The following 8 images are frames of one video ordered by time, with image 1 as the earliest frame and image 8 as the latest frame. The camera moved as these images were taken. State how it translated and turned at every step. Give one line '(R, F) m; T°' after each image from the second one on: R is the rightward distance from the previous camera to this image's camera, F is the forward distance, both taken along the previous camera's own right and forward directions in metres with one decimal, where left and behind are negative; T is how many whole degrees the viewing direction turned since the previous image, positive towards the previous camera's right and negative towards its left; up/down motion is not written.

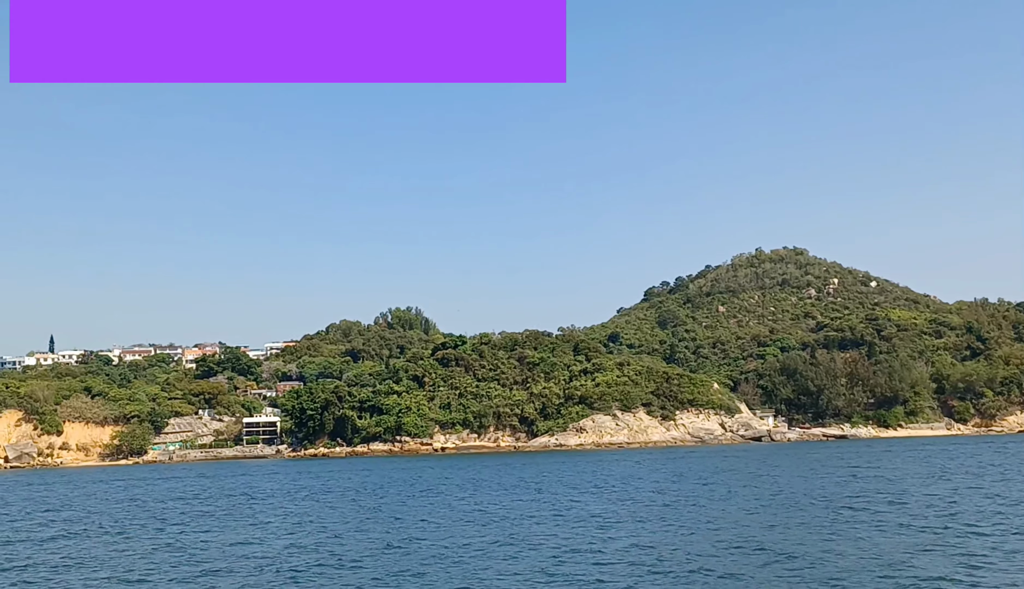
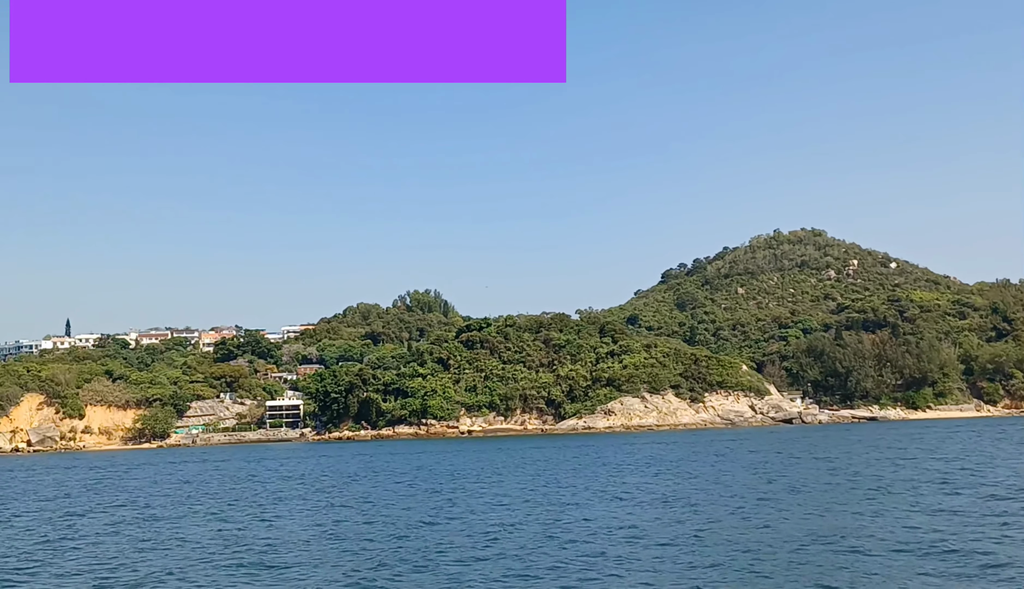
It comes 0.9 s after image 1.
(-1.7, +0.9) m; 0°
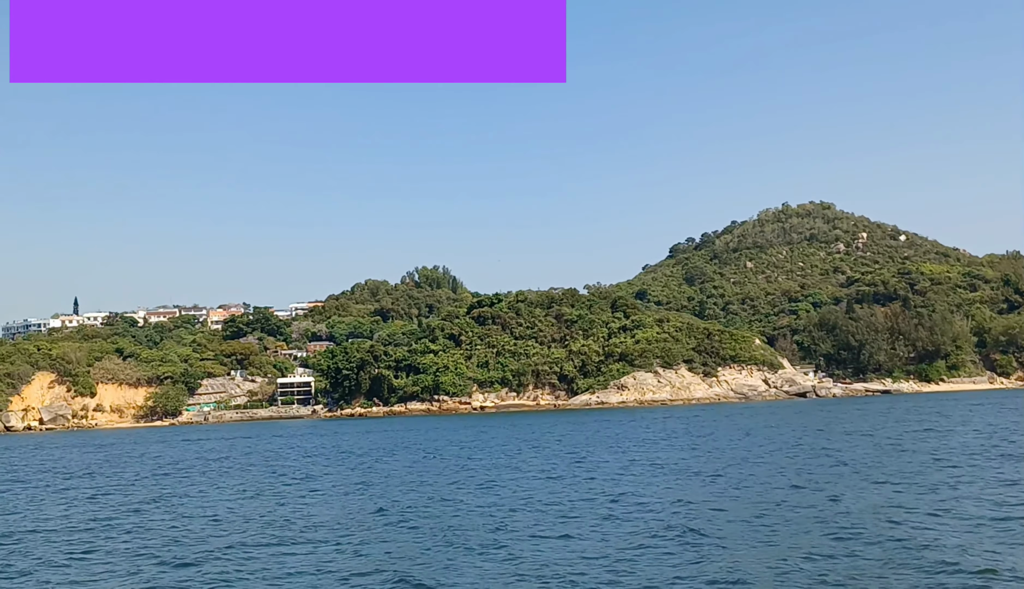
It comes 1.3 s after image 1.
(-0.7, +0.4) m; 0°
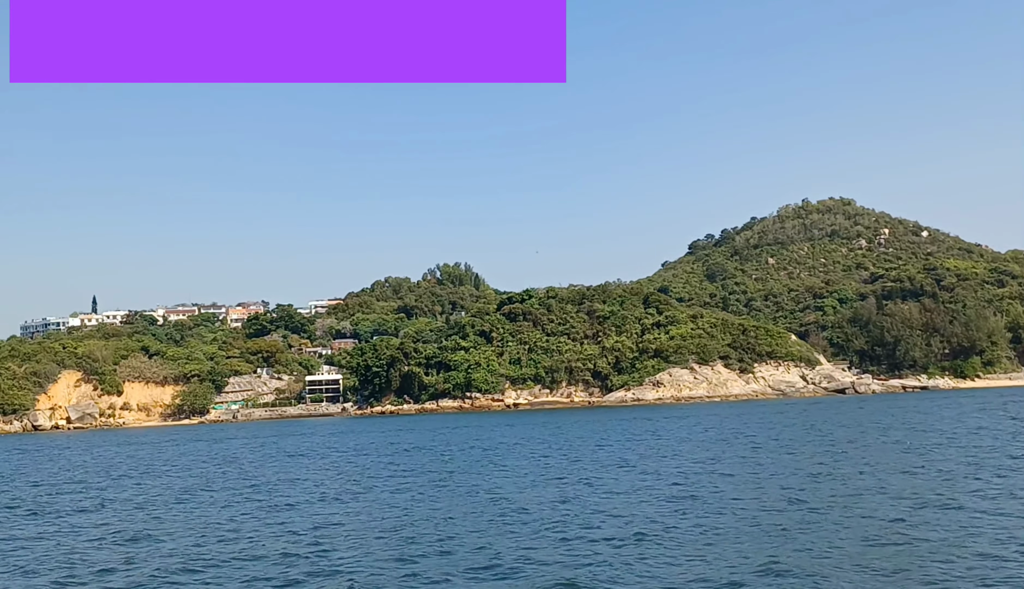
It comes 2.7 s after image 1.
(-2.4, +0.8) m; 0°
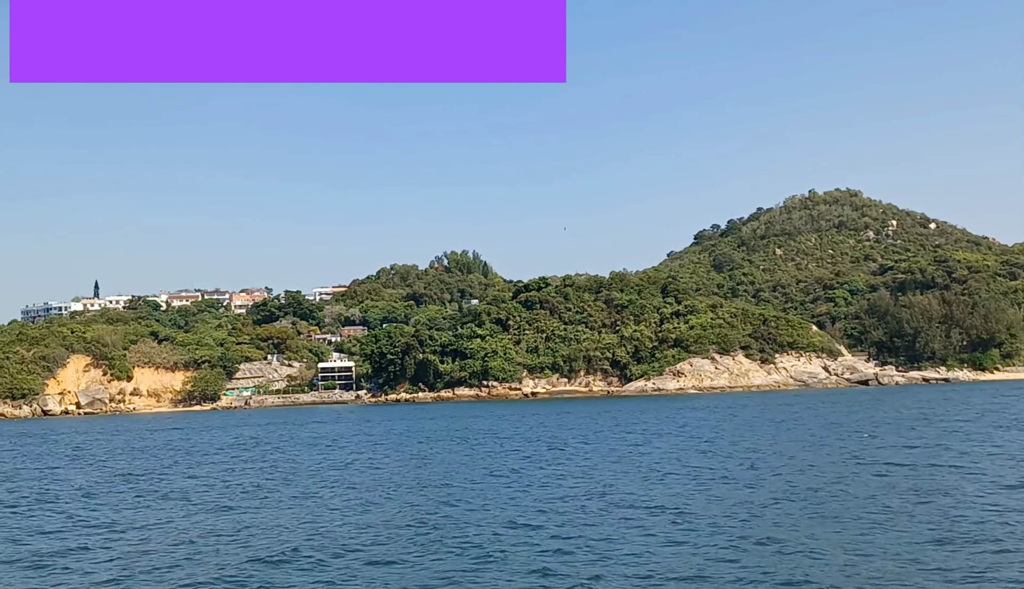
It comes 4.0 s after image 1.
(-2.2, +0.9) m; 0°
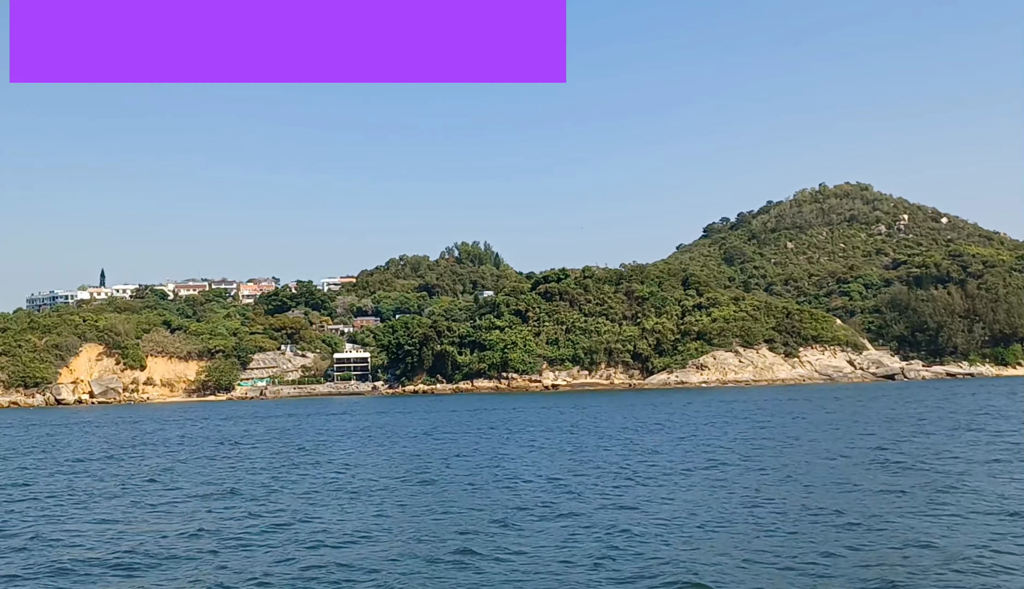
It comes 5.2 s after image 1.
(-2.0, +0.9) m; 0°
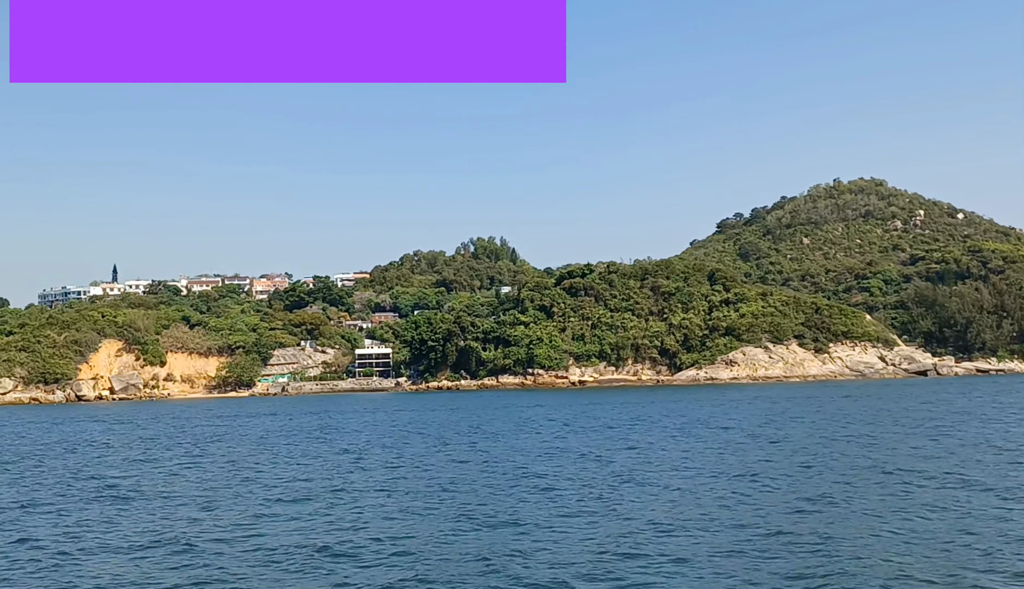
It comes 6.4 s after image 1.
(-2.1, +0.8) m; 0°
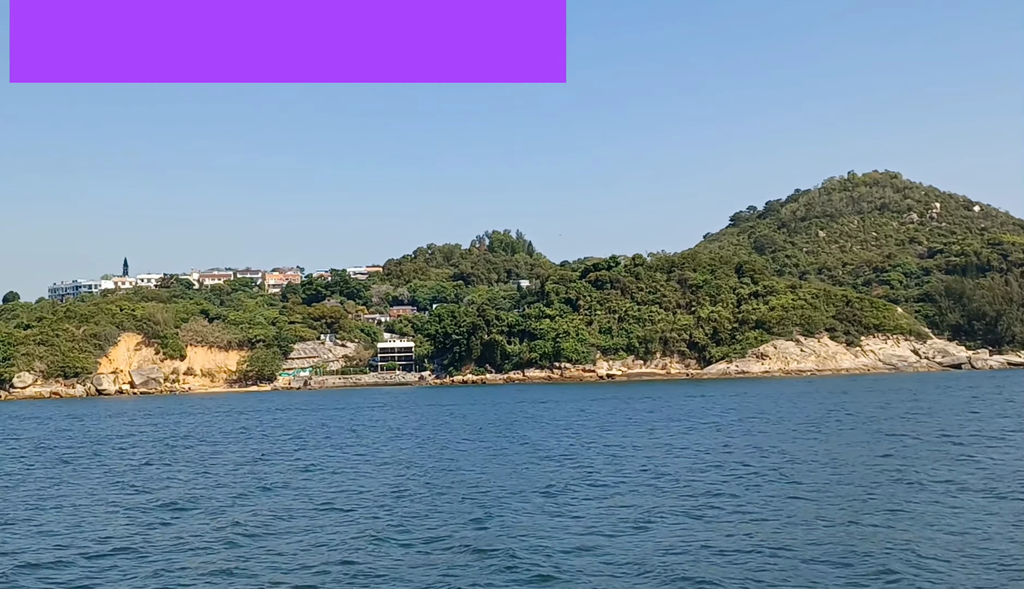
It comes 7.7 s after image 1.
(-2.2, +0.9) m; 0°
